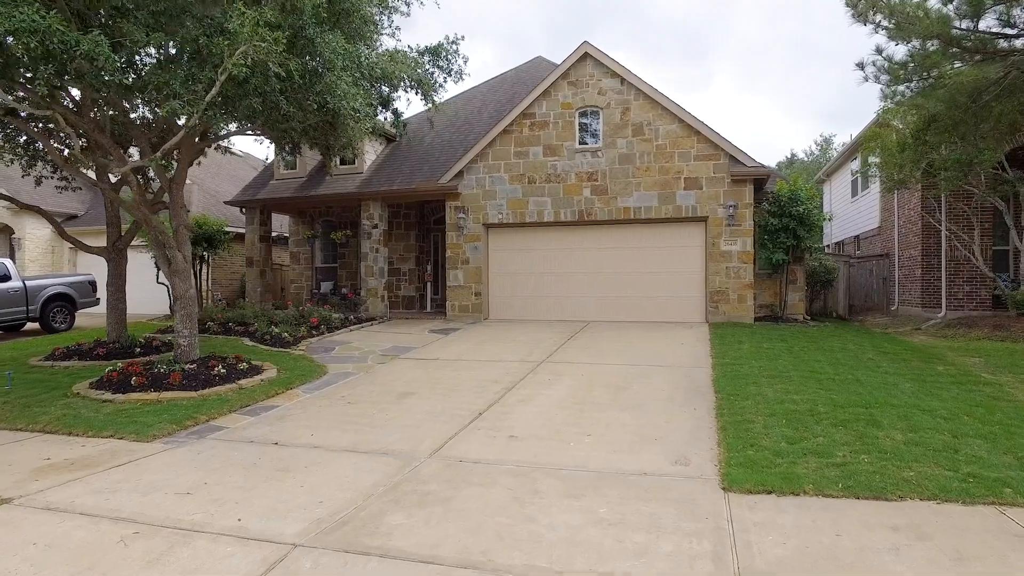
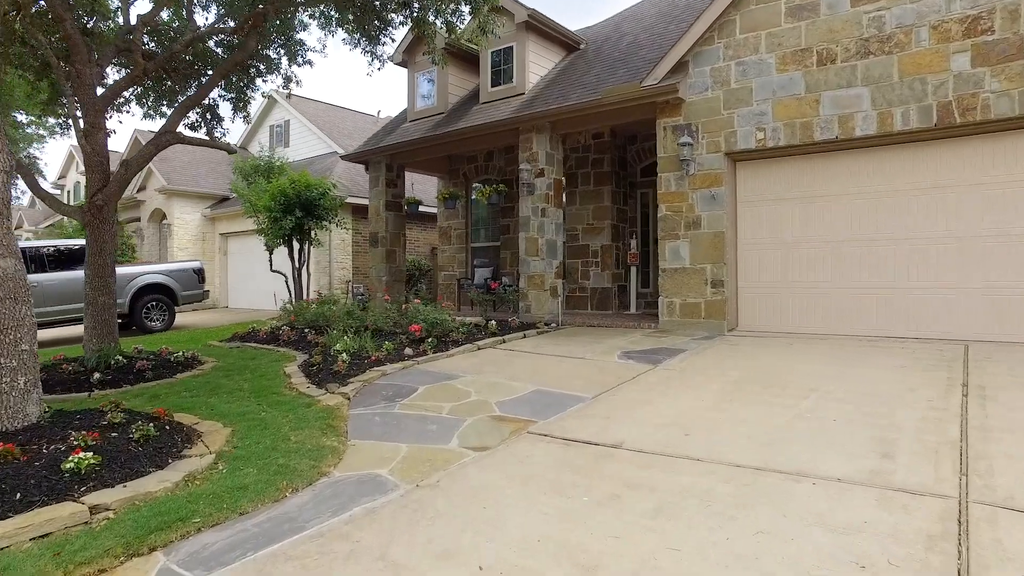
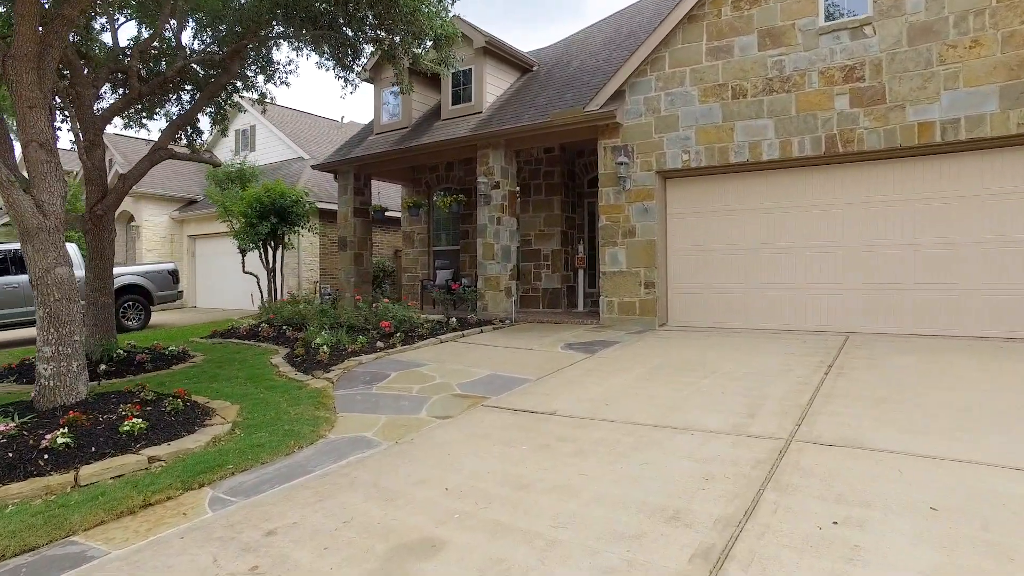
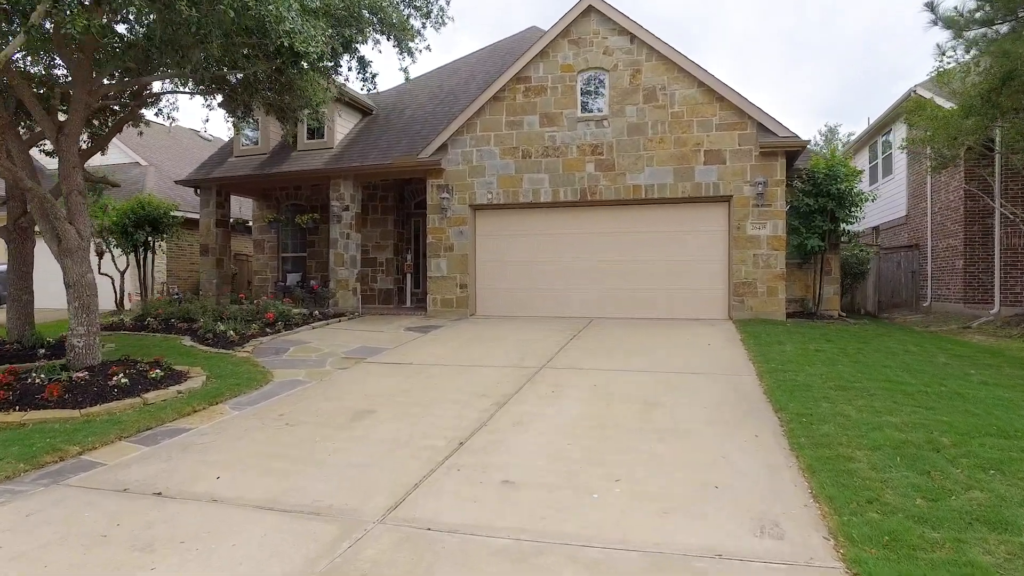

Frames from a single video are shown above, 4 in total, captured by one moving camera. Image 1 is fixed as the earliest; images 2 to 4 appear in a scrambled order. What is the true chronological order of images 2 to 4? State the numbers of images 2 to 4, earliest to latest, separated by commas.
4, 3, 2
